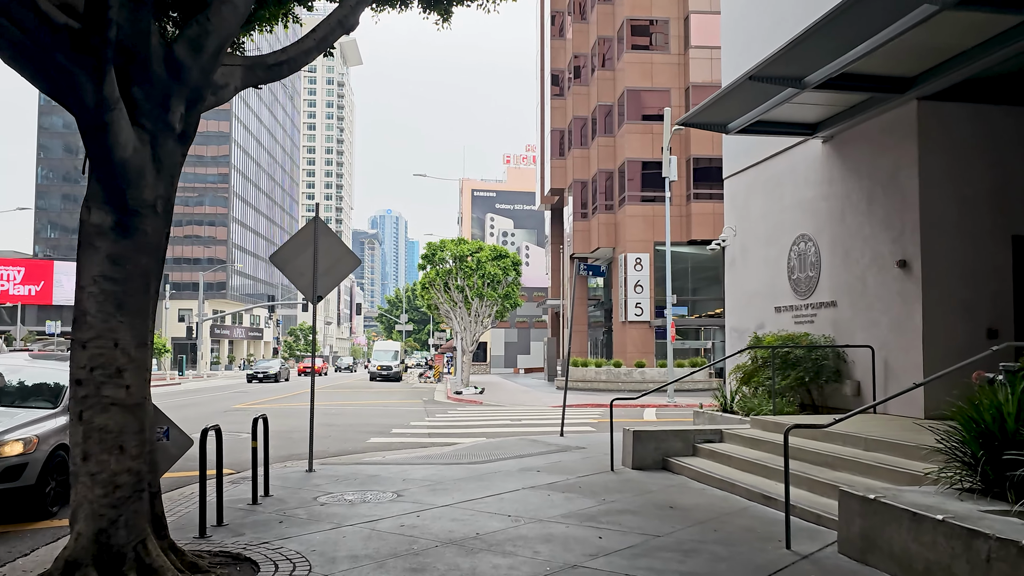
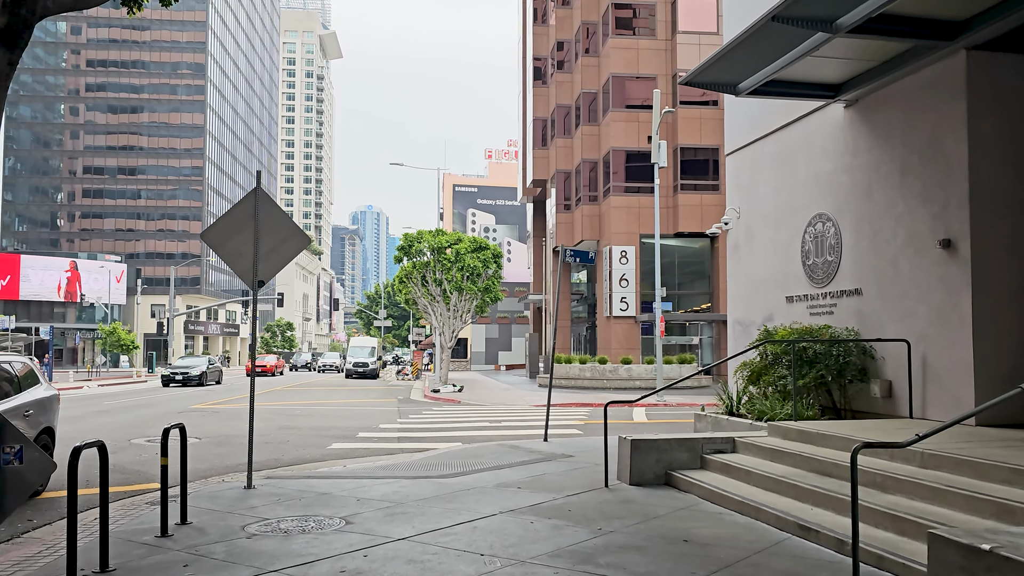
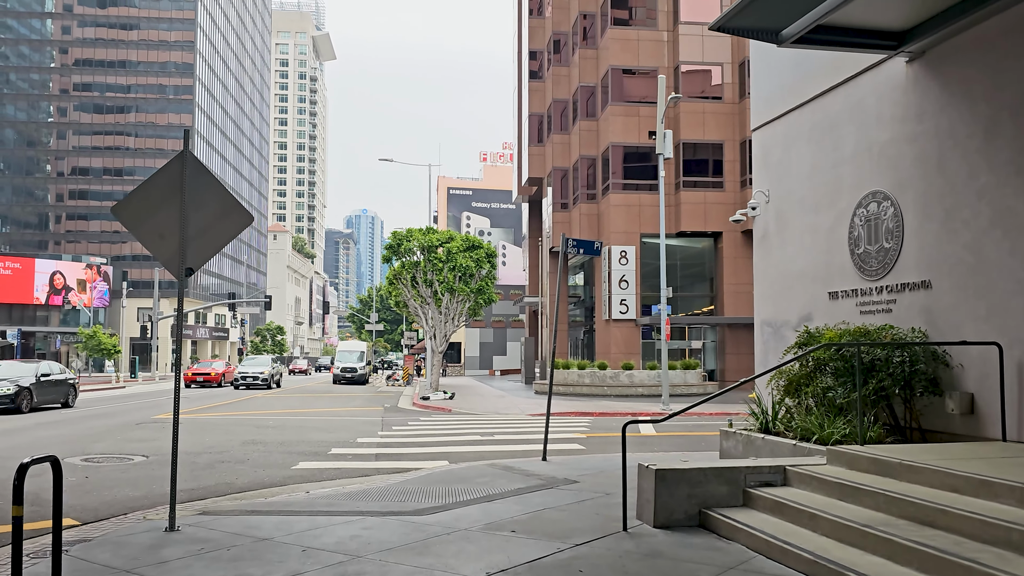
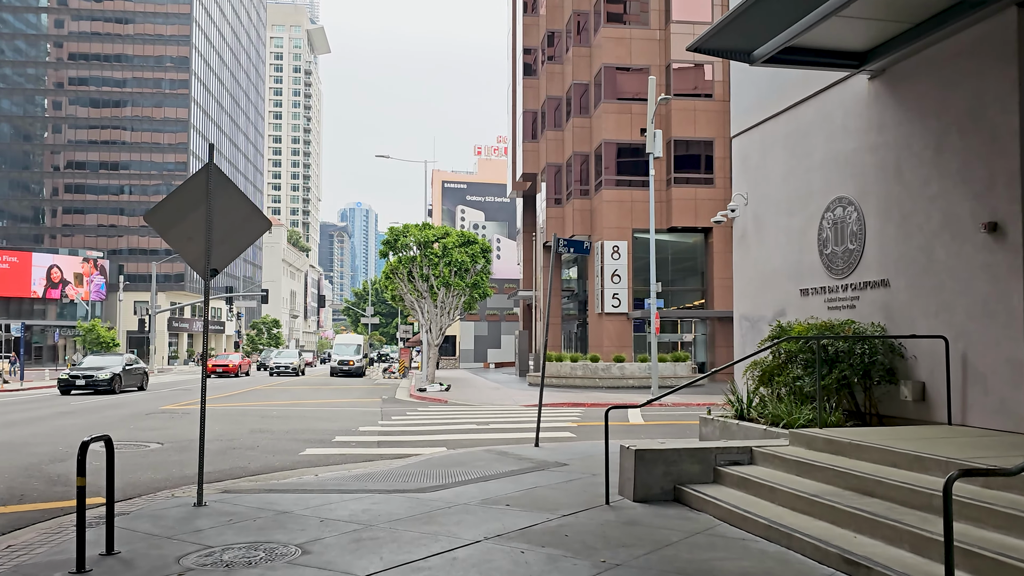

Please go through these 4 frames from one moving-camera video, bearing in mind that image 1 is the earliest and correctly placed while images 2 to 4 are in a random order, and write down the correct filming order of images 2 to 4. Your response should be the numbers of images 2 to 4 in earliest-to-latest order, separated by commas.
2, 4, 3
